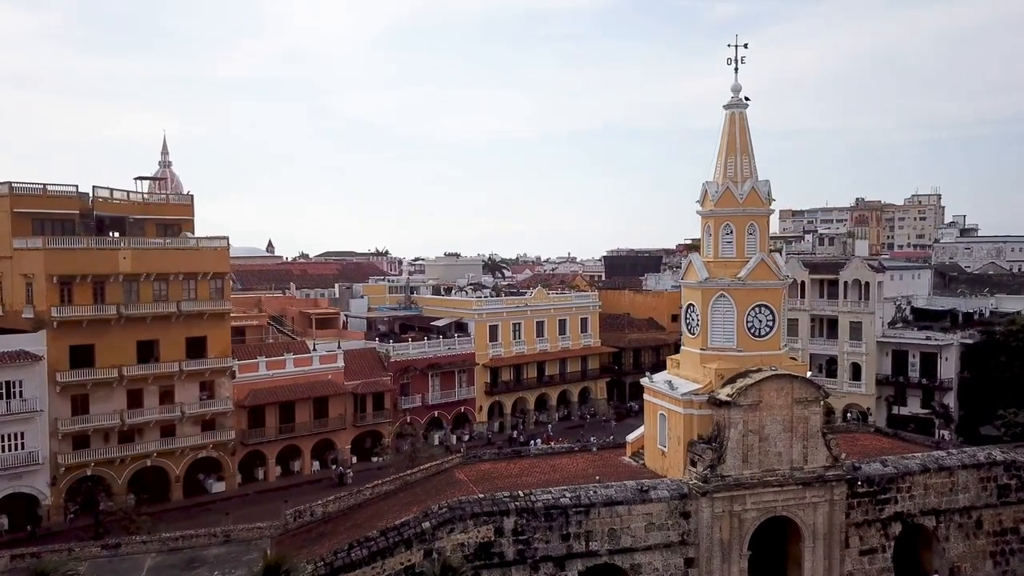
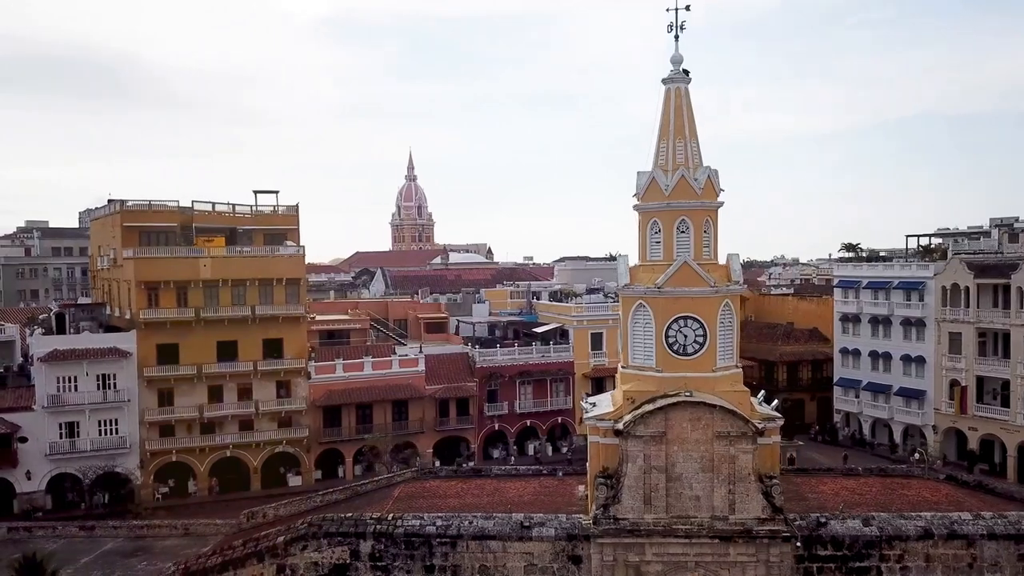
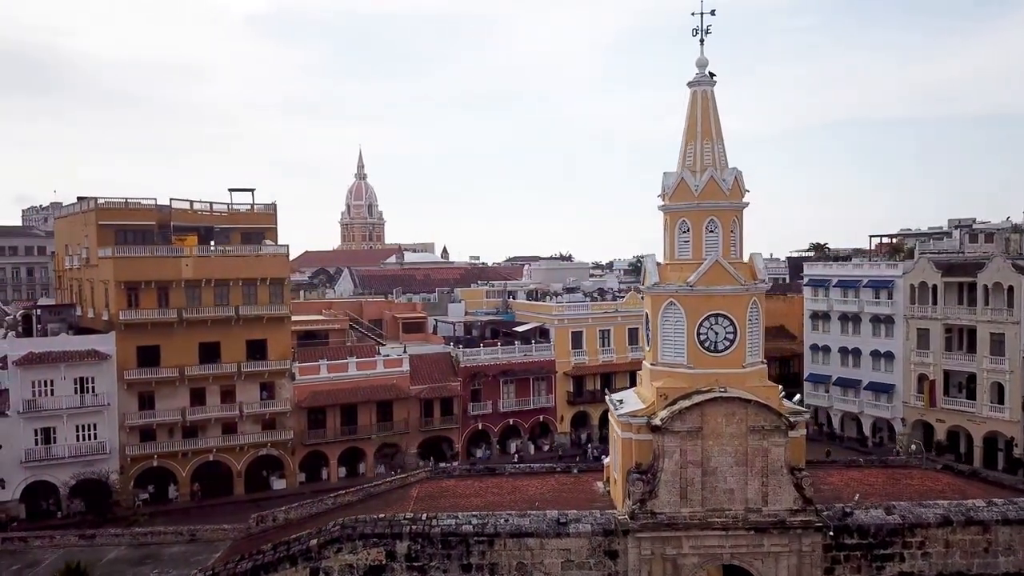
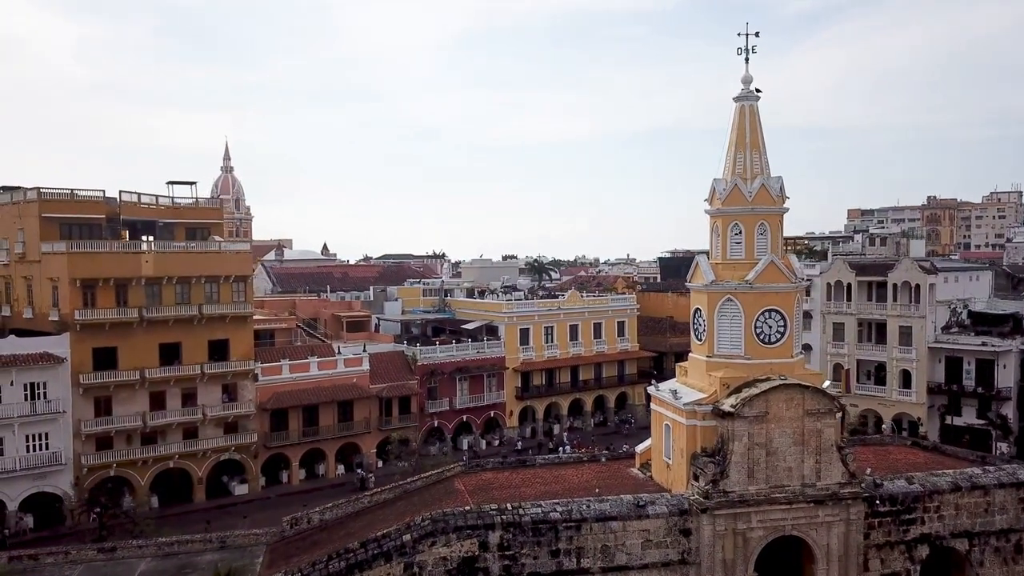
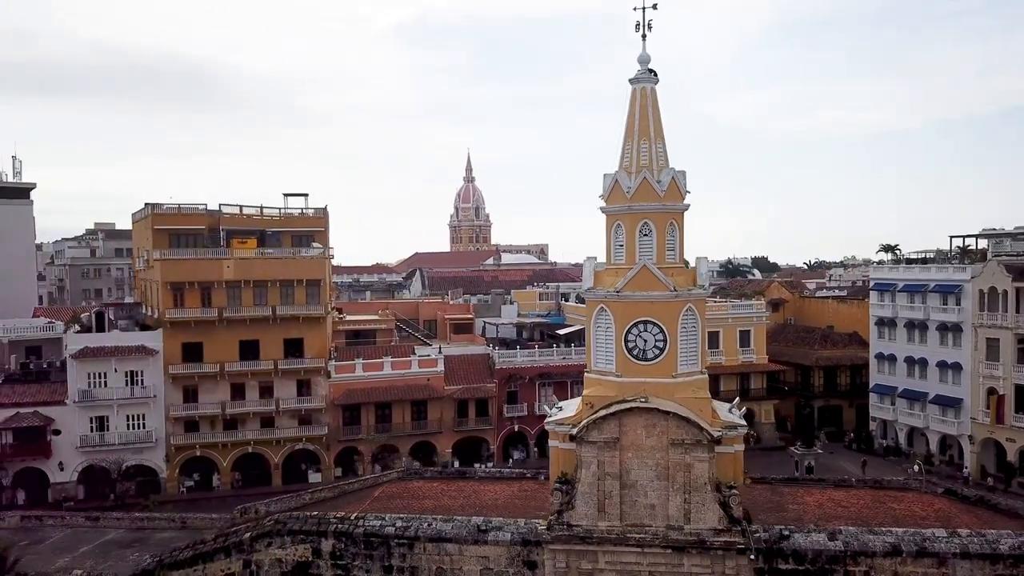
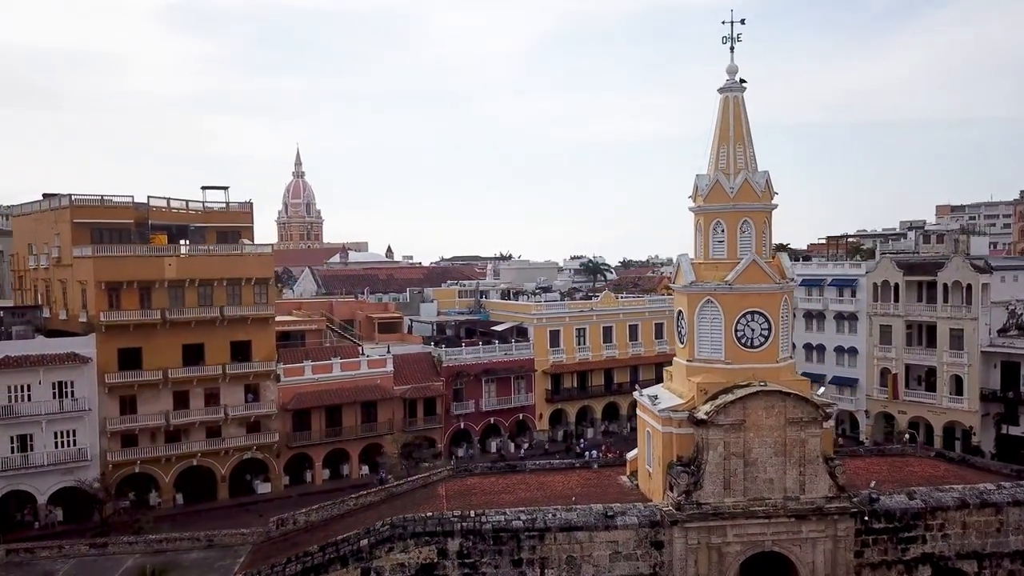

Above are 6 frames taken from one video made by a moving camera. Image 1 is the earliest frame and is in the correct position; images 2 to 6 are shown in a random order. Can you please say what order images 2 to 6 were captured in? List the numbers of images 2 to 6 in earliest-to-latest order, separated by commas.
4, 6, 3, 2, 5
